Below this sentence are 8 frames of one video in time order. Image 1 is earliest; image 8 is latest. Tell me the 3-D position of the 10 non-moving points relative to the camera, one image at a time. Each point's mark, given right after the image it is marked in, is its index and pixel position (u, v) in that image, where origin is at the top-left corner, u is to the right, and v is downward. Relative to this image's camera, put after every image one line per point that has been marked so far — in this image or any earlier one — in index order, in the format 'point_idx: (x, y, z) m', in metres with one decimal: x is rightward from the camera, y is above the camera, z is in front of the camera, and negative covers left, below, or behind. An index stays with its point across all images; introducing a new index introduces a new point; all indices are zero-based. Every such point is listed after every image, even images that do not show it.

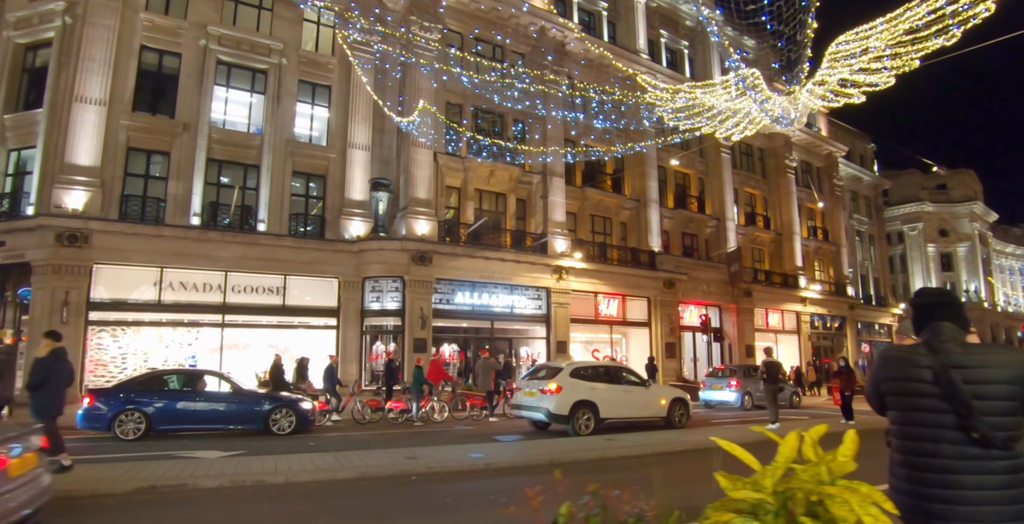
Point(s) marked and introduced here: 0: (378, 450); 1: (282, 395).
0: (-2.1, -3.0, +9.6) m
1: (-4.8, -2.8, +12.5) m
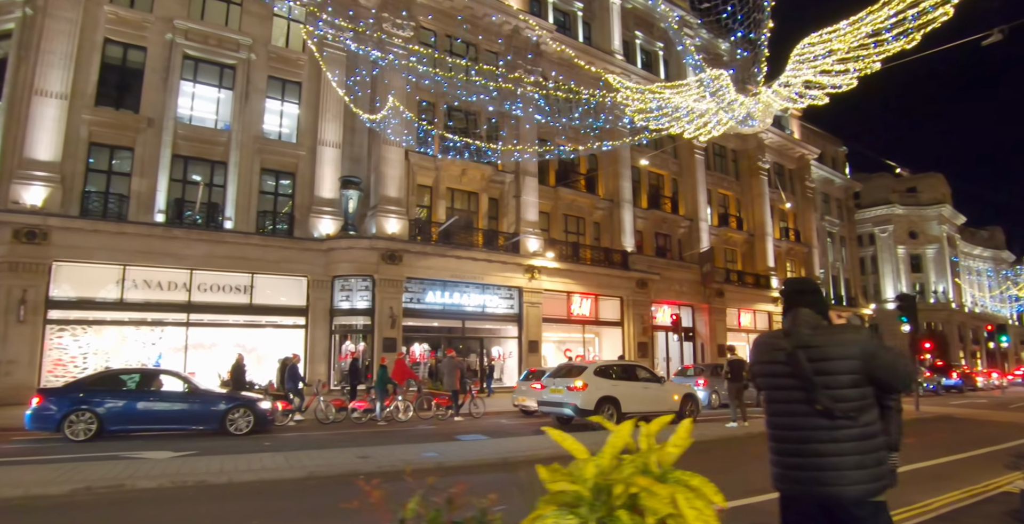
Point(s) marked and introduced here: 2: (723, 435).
0: (-2.8, -3.0, +9.5) m
1: (-5.6, -2.7, +12.3) m
2: (+3.9, -3.2, +11.4) m
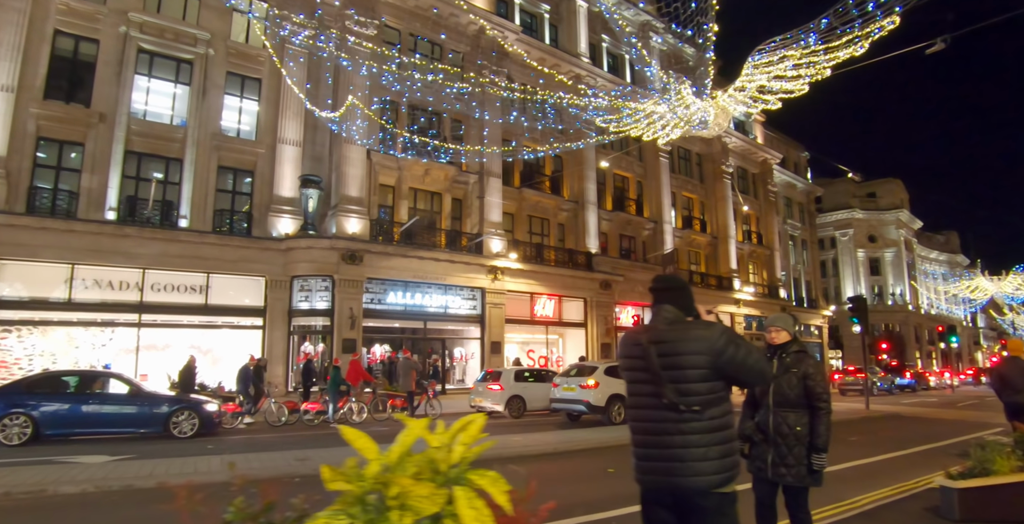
0: (-3.7, -3.0, +9.4) m
1: (-6.5, -2.7, +12.0) m
2: (+3.0, -3.3, +11.5) m
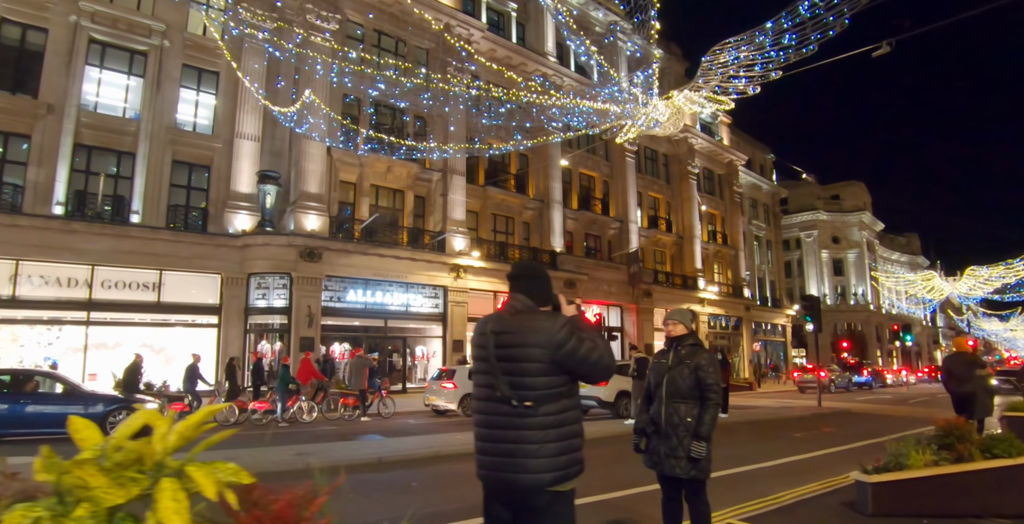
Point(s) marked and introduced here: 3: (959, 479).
0: (-4.6, -2.9, +9.2) m
1: (-7.5, -2.6, +11.7) m
2: (+2.0, -3.2, +11.6) m
3: (+4.1, -2.0, +5.4) m
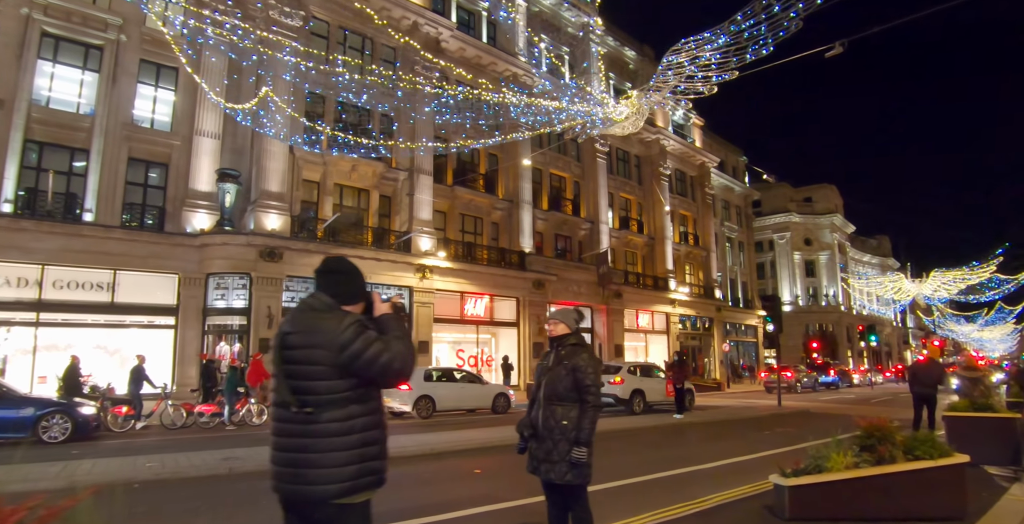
0: (-5.5, -2.9, +8.9) m
1: (-8.5, -2.6, +11.3) m
2: (+1.1, -3.2, +11.5) m
3: (+3.3, -2.0, +5.4) m
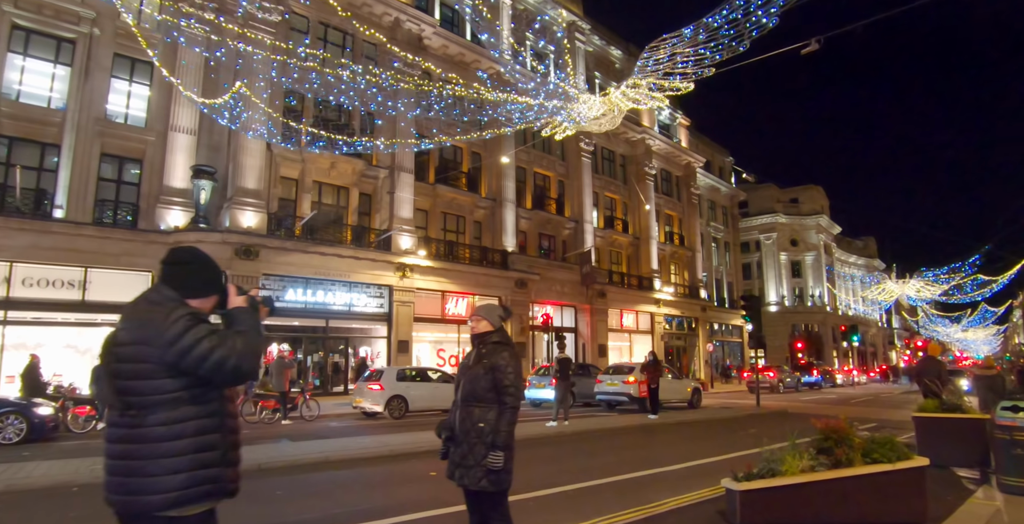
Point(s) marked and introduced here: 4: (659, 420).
0: (-6.0, -2.8, +8.6) m
1: (-9.1, -2.5, +11.0) m
2: (+0.5, -3.2, +11.3) m
3: (+2.8, -1.9, +5.3) m
4: (+3.4, -3.6, +13.8) m
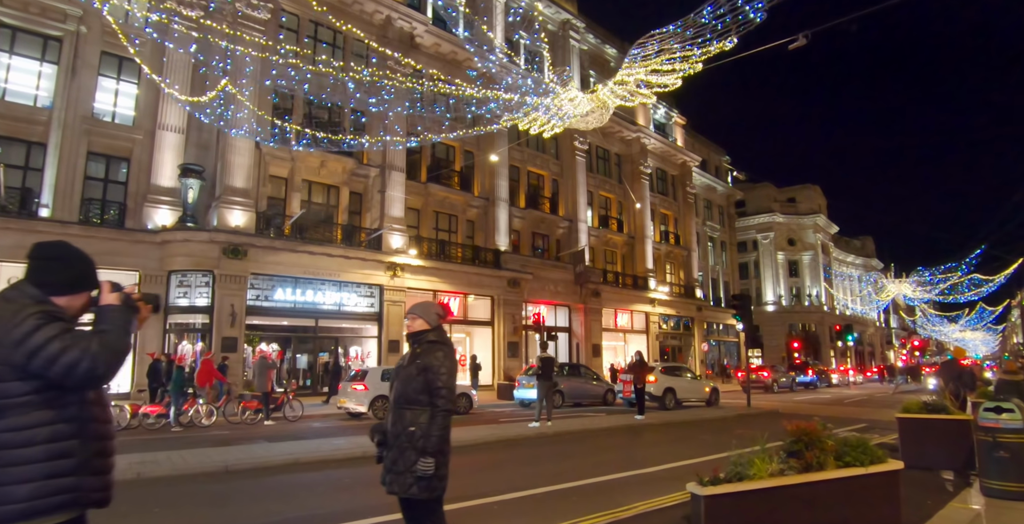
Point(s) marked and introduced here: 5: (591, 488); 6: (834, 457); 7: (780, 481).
0: (-6.3, -2.8, +8.5) m
1: (-9.4, -2.5, +10.9) m
2: (+0.1, -3.2, +11.2) m
3: (+2.5, -1.9, +5.1) m
4: (+3.0, -3.6, +13.7) m
5: (+0.9, -2.5, +6.6) m
6: (+2.9, -1.8, +5.5) m
7: (+2.2, -1.8, +5.0) m
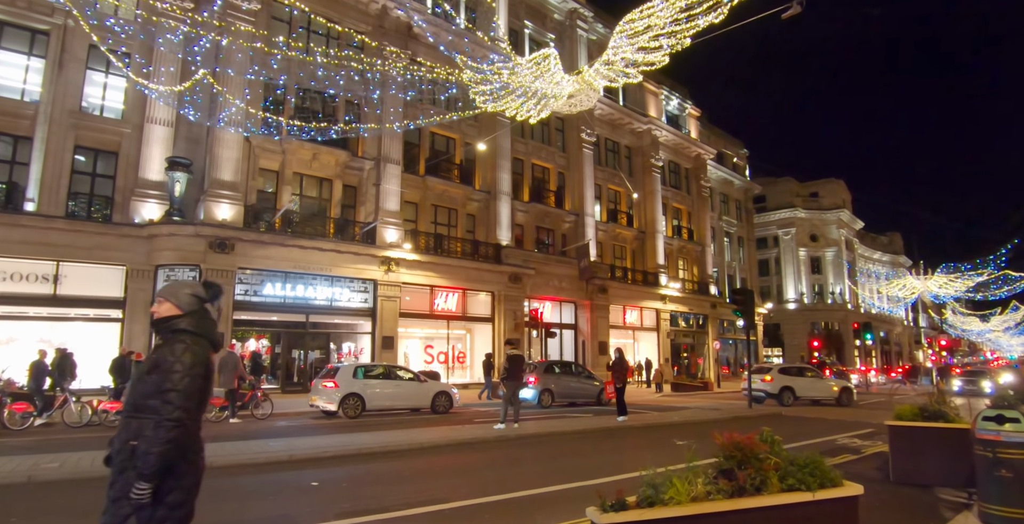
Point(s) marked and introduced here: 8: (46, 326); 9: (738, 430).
0: (-7.0, -2.6, +8.0) m
1: (-10.0, -2.3, +10.5) m
2: (-0.5, -3.0, +10.4) m
3: (+1.6, -1.8, +4.3) m
4: (+2.5, -3.4, +12.8) m
5: (+0.1, -2.3, +5.8) m
6: (+2.1, -1.6, +4.7) m
7: (+1.3, -1.6, +4.2) m
8: (-14.5, -2.0, +18.7) m
9: (+4.7, -3.5, +12.5) m
